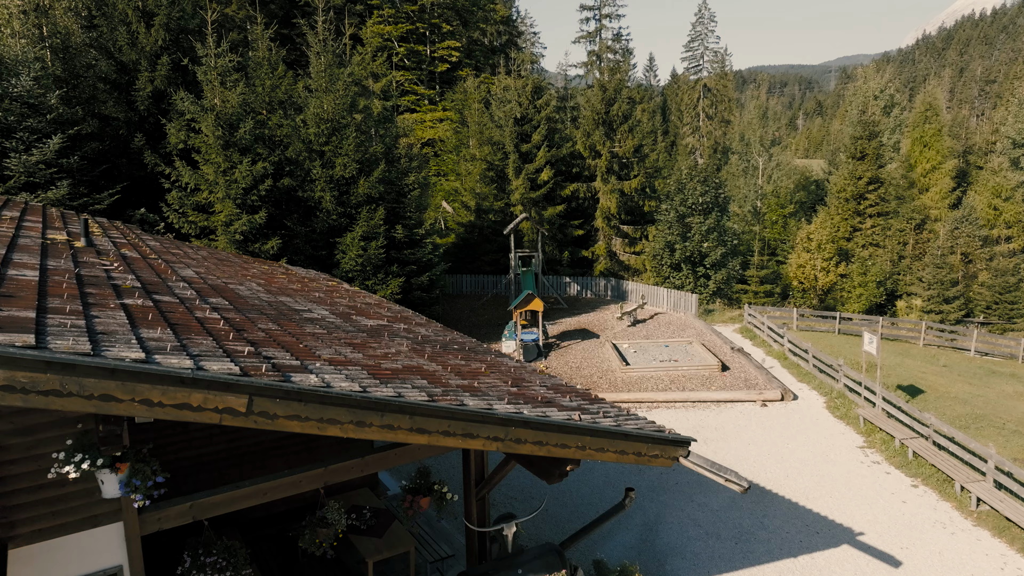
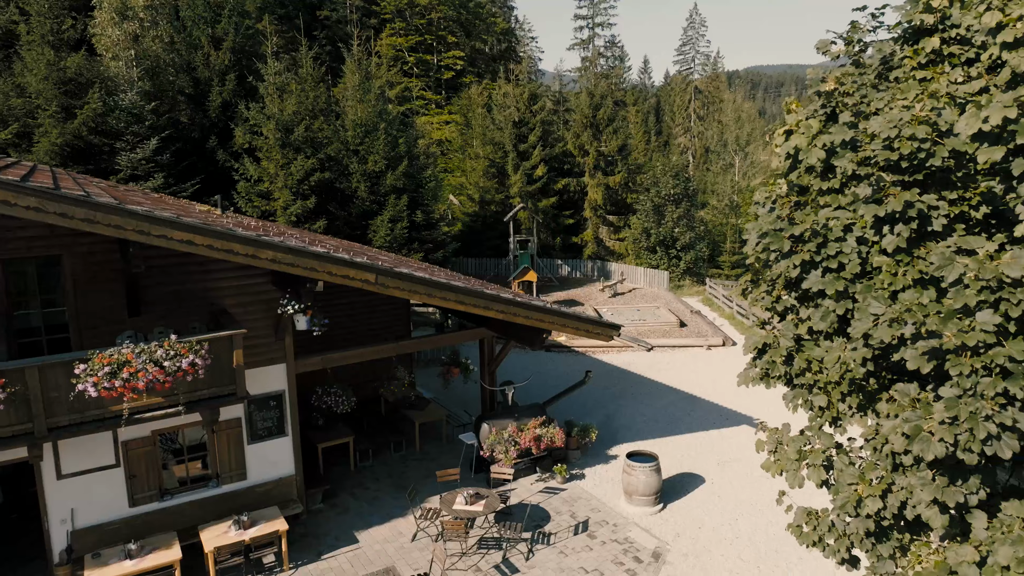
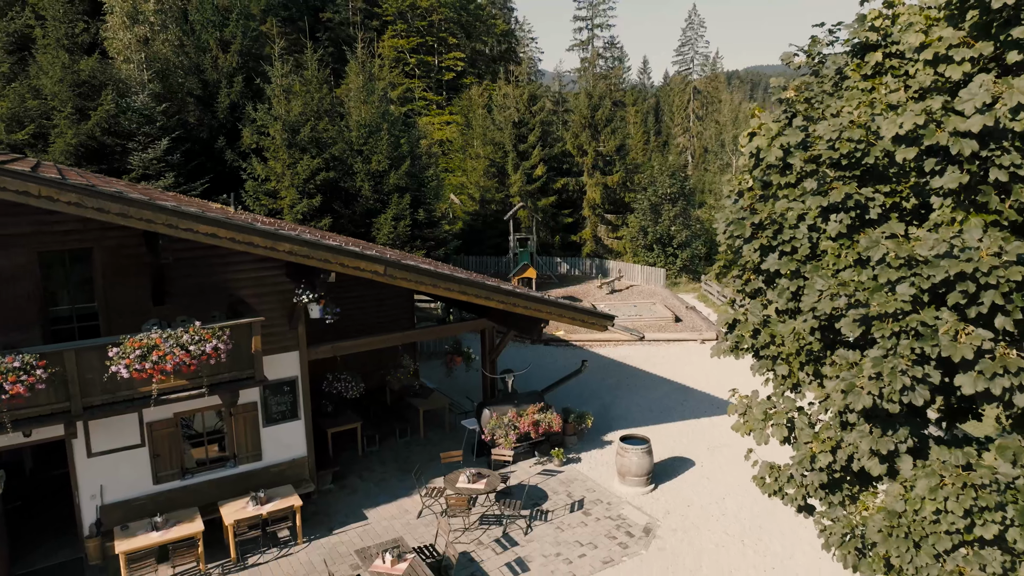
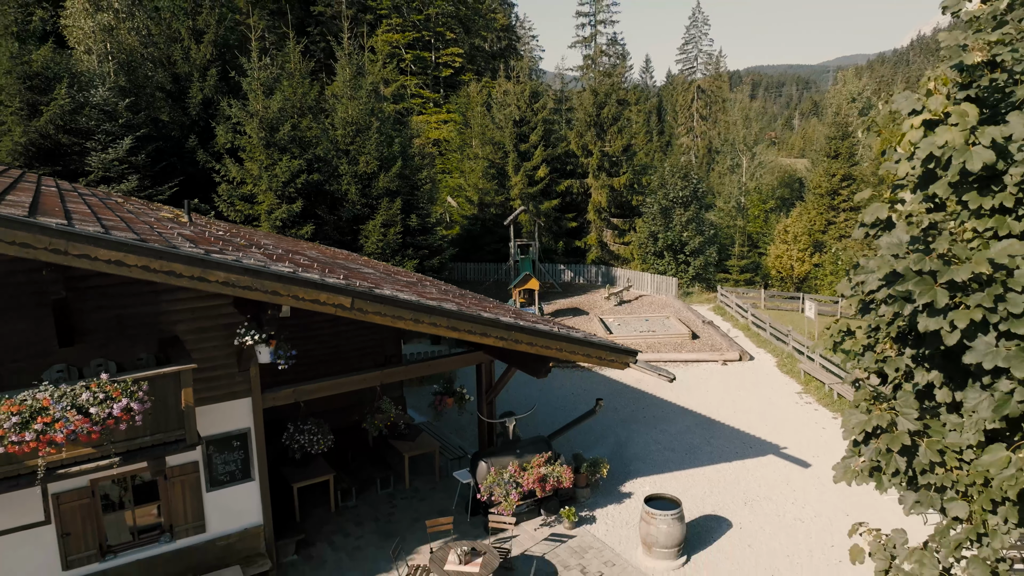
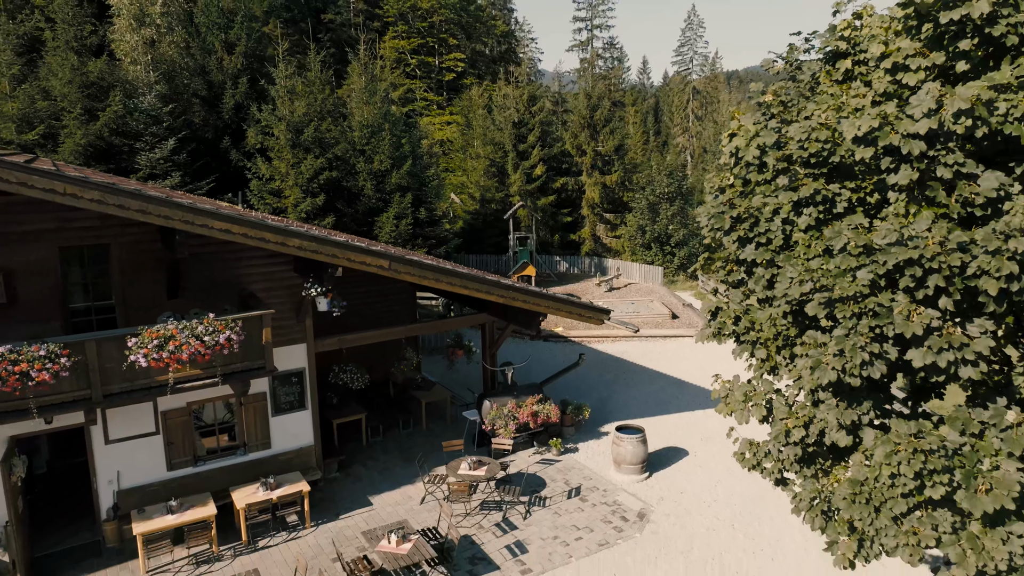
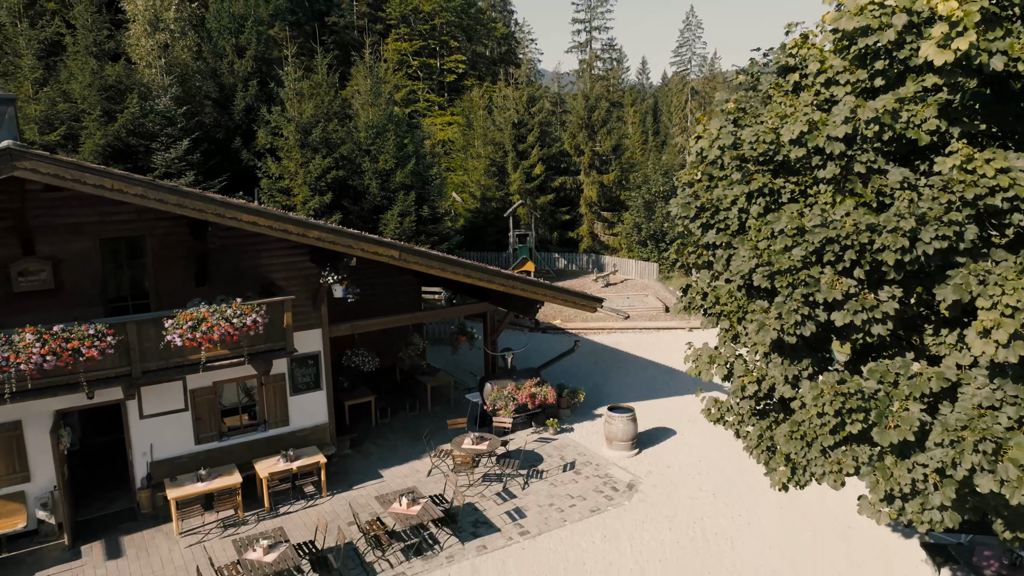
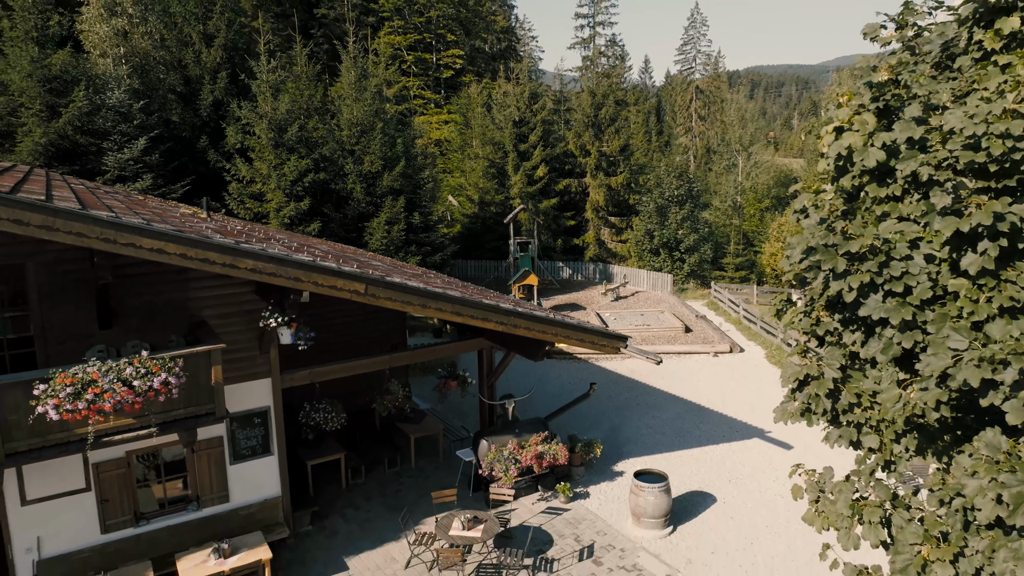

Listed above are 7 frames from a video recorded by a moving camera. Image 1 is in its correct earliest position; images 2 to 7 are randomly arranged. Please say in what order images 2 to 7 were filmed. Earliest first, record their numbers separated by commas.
4, 7, 2, 3, 5, 6
